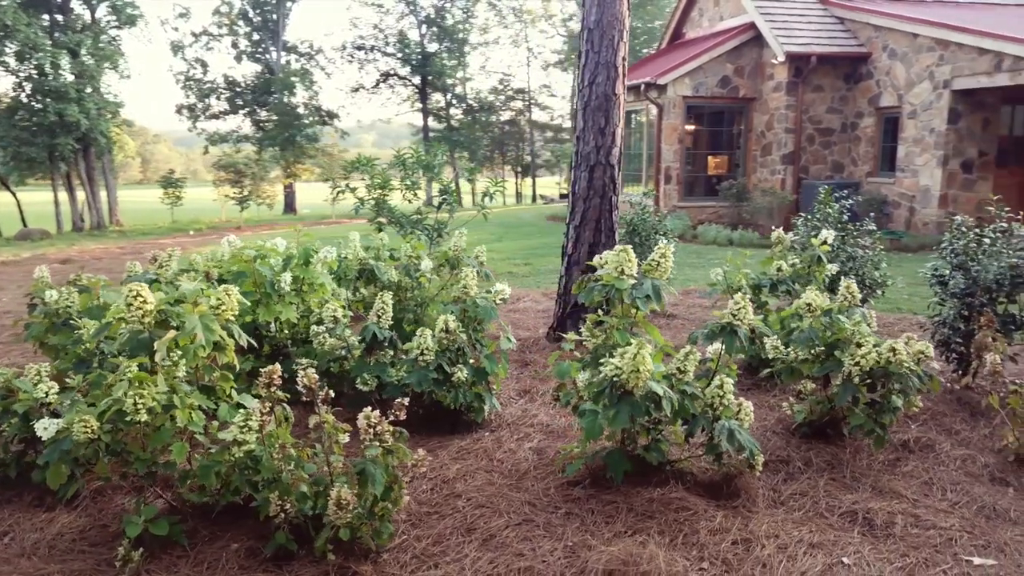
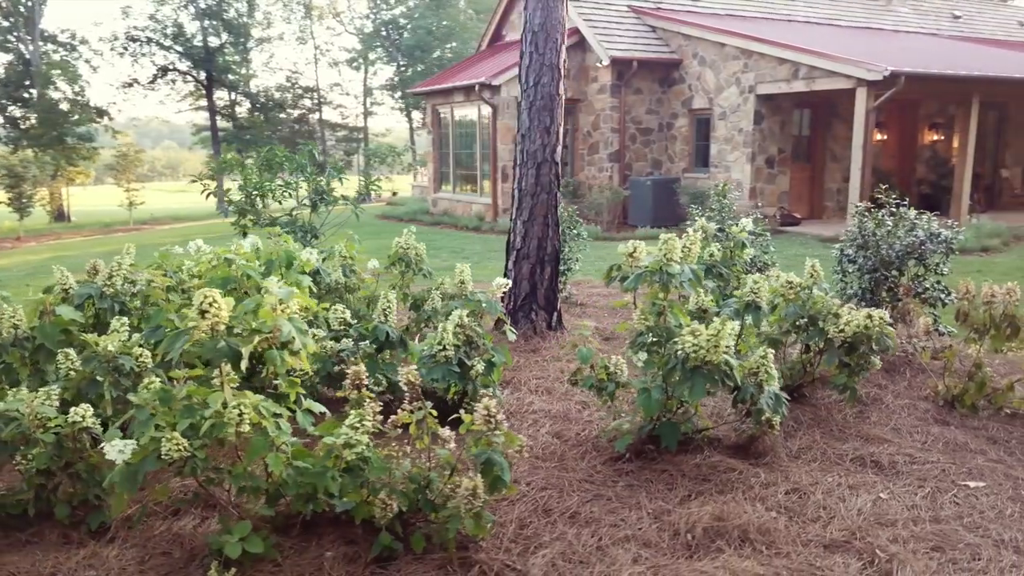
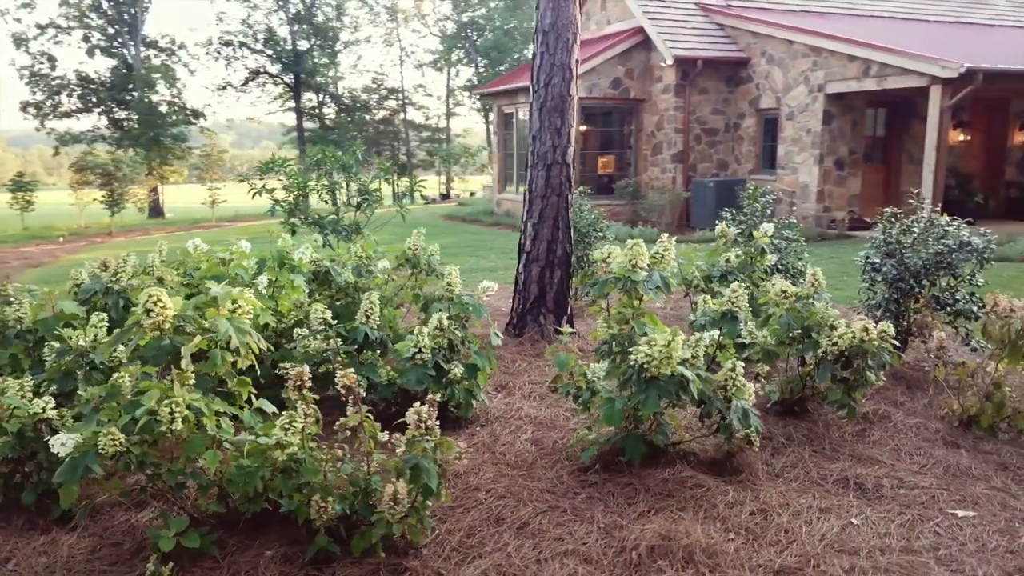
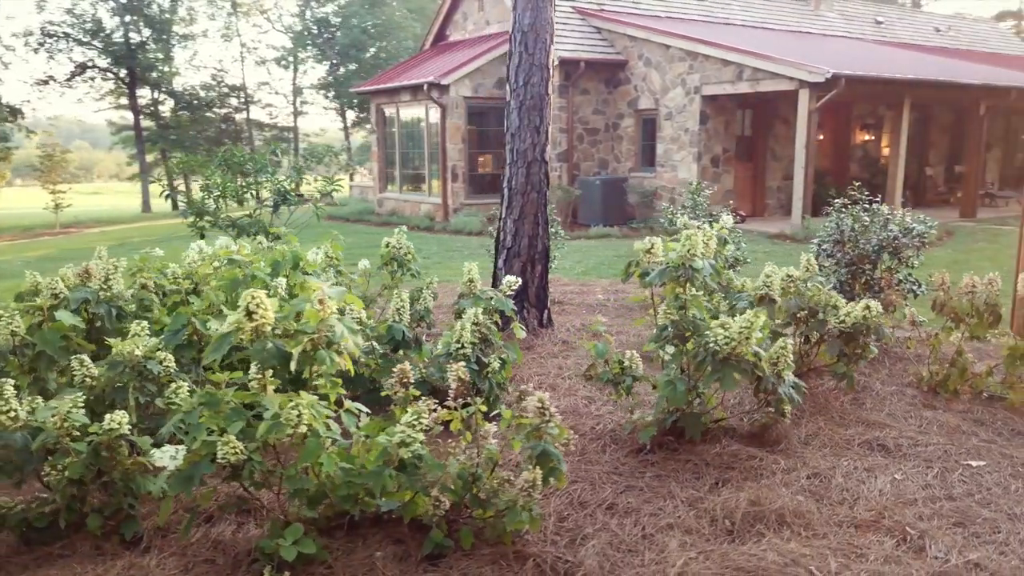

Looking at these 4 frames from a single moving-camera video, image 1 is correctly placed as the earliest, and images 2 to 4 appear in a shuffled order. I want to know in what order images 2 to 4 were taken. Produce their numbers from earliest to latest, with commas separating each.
3, 2, 4
